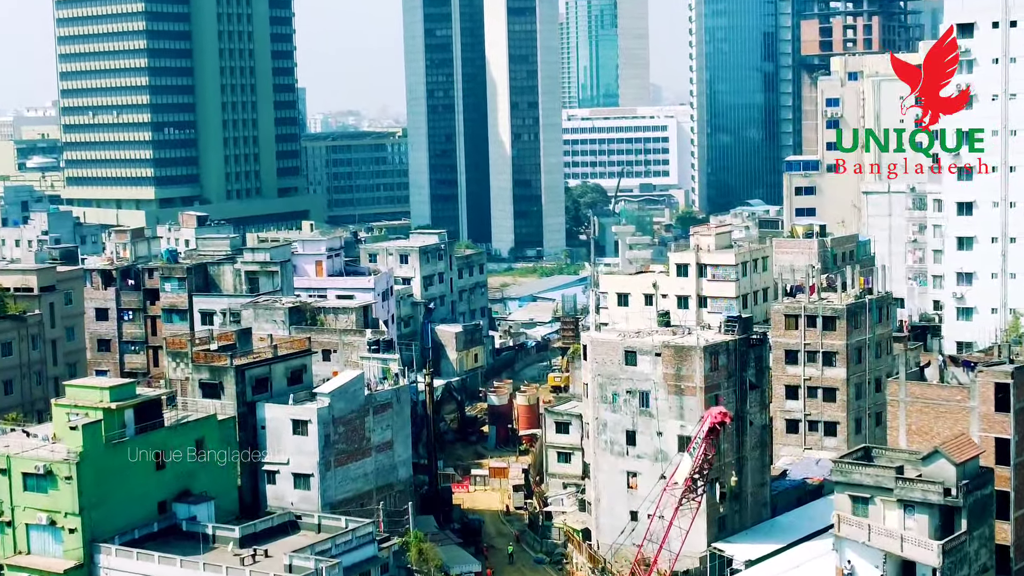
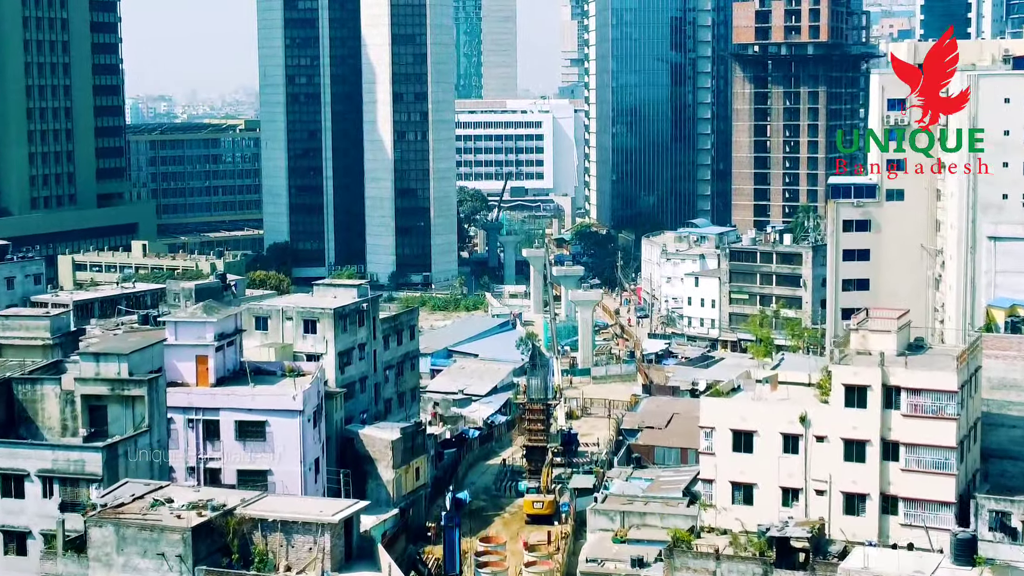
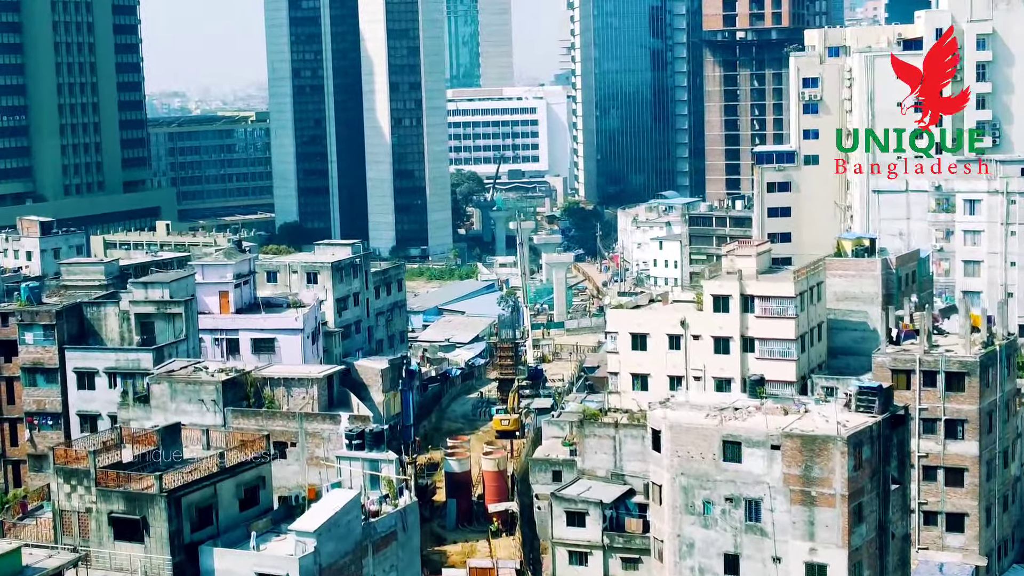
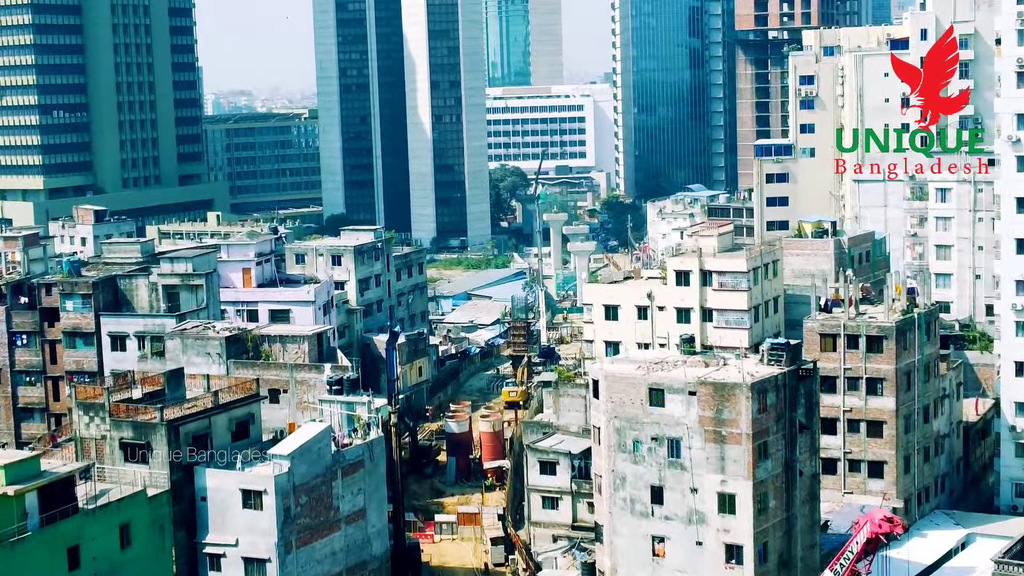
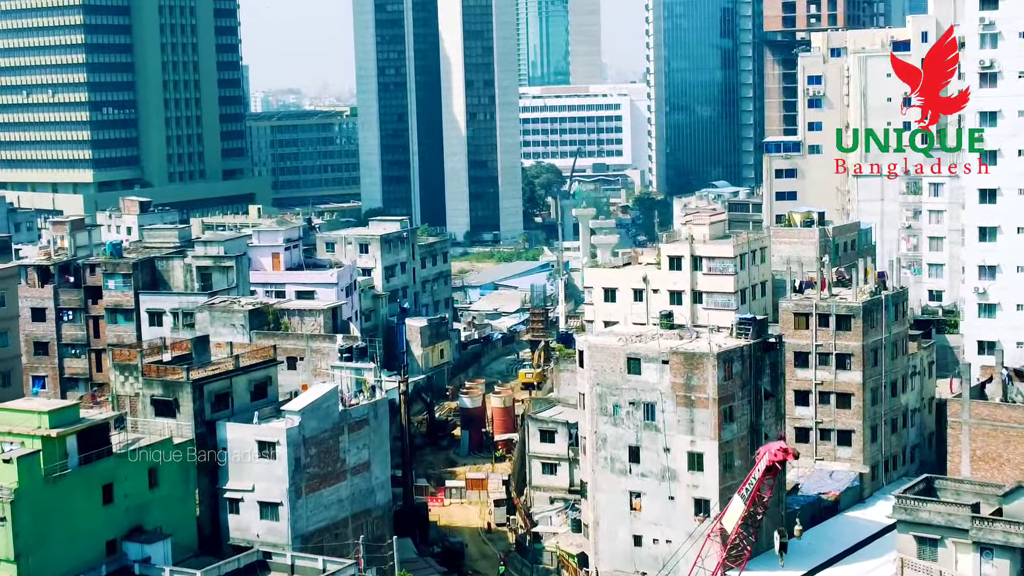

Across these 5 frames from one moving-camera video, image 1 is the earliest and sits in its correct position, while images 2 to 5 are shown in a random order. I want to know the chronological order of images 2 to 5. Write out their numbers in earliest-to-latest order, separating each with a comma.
5, 4, 3, 2
